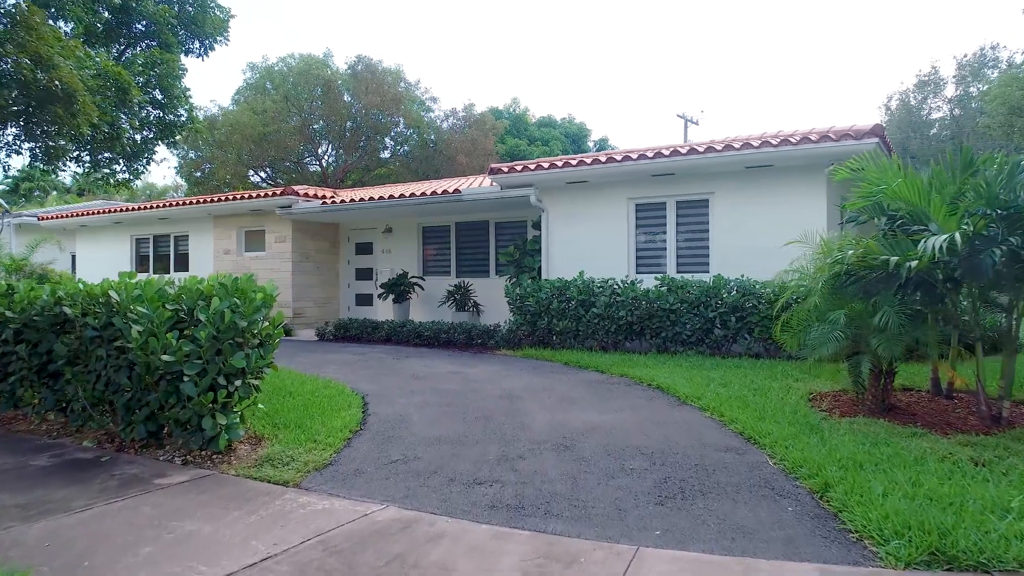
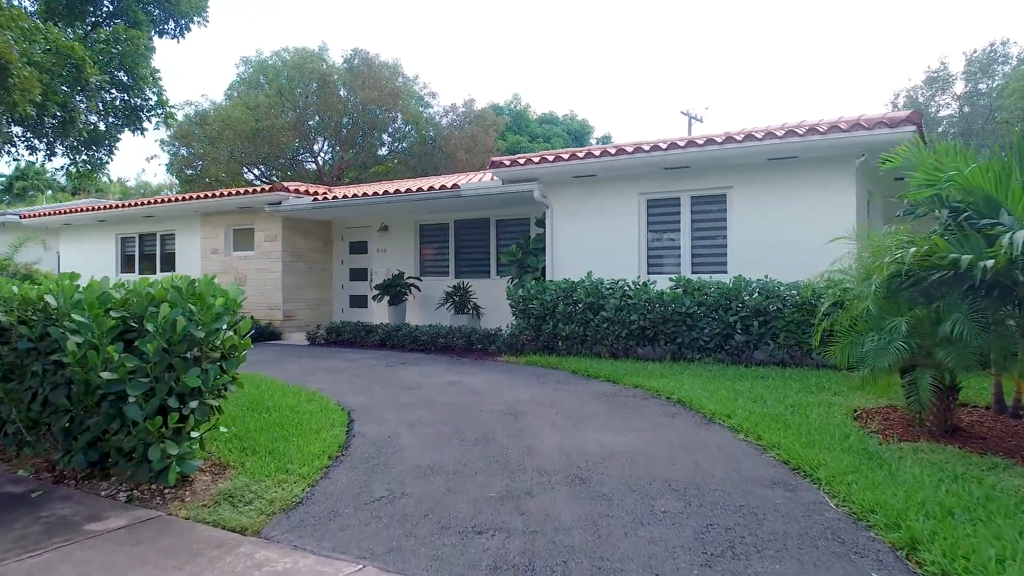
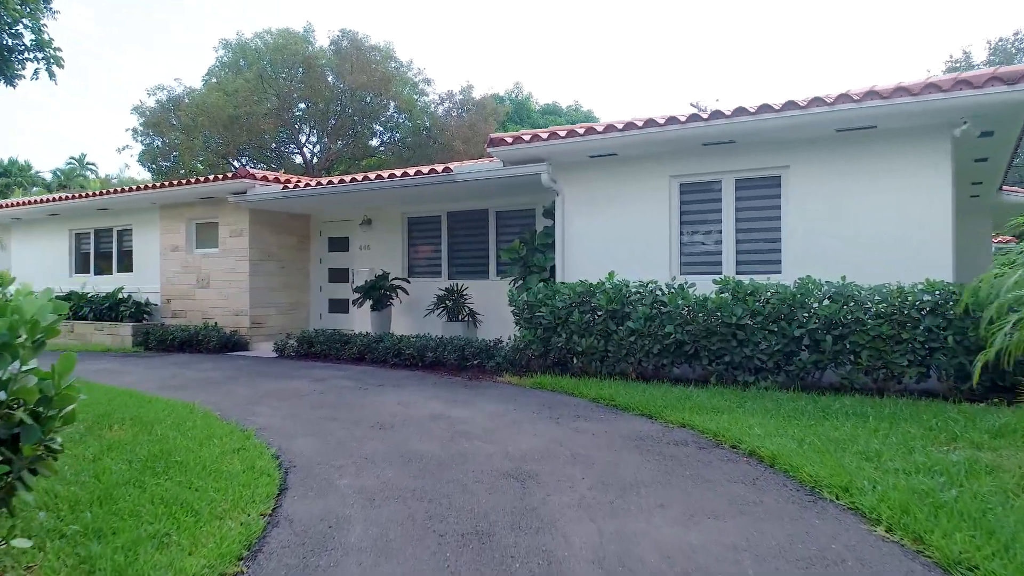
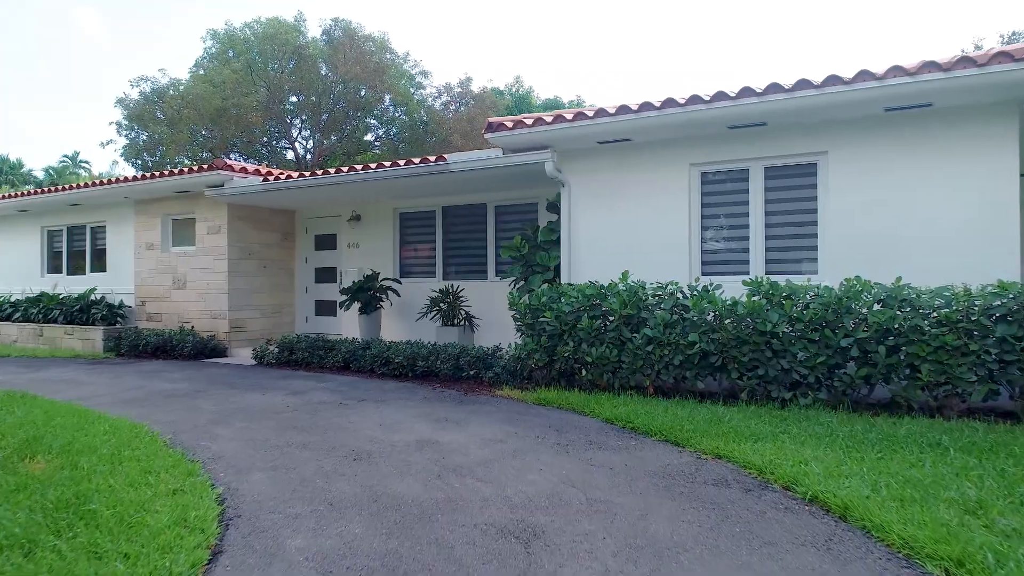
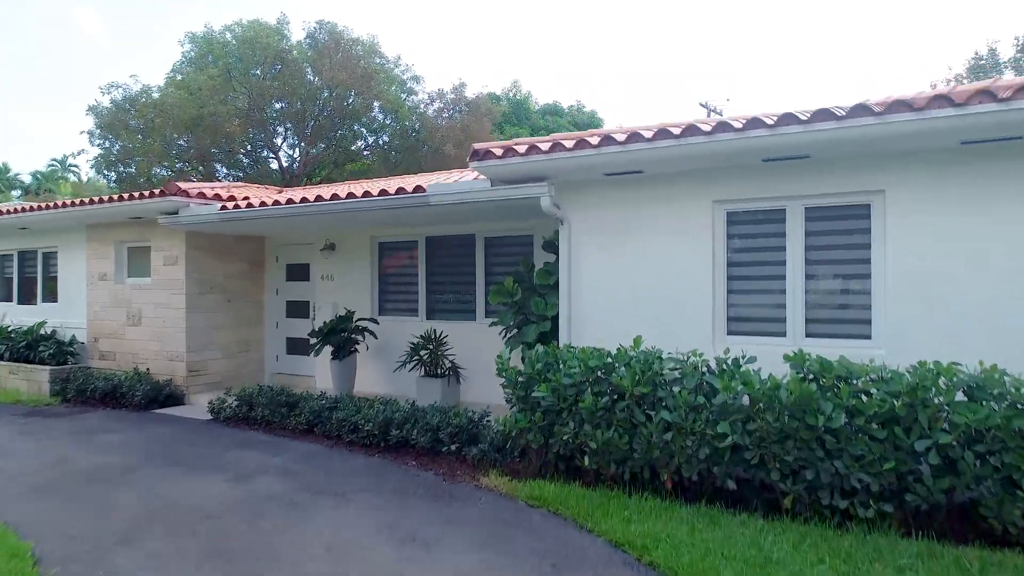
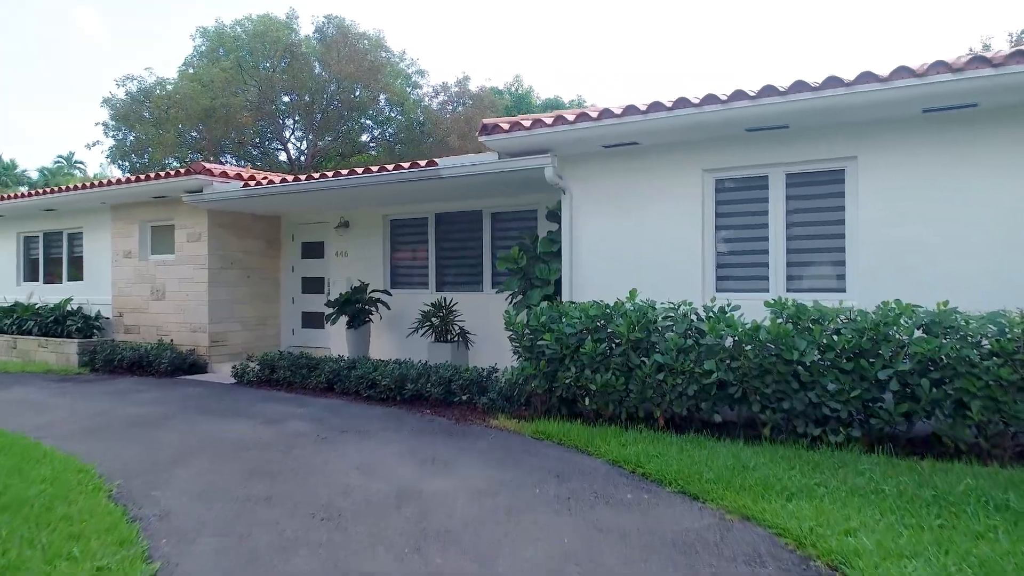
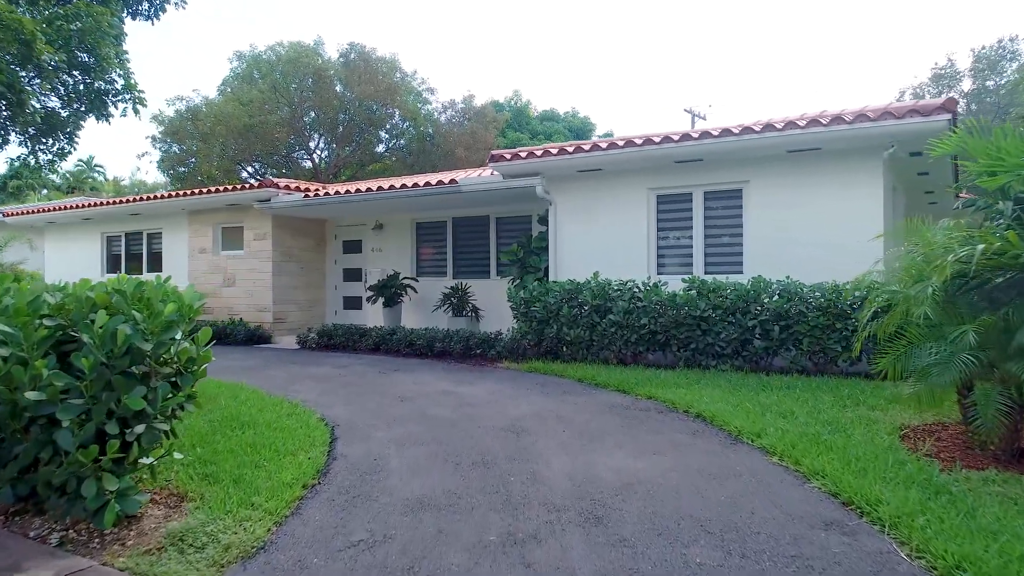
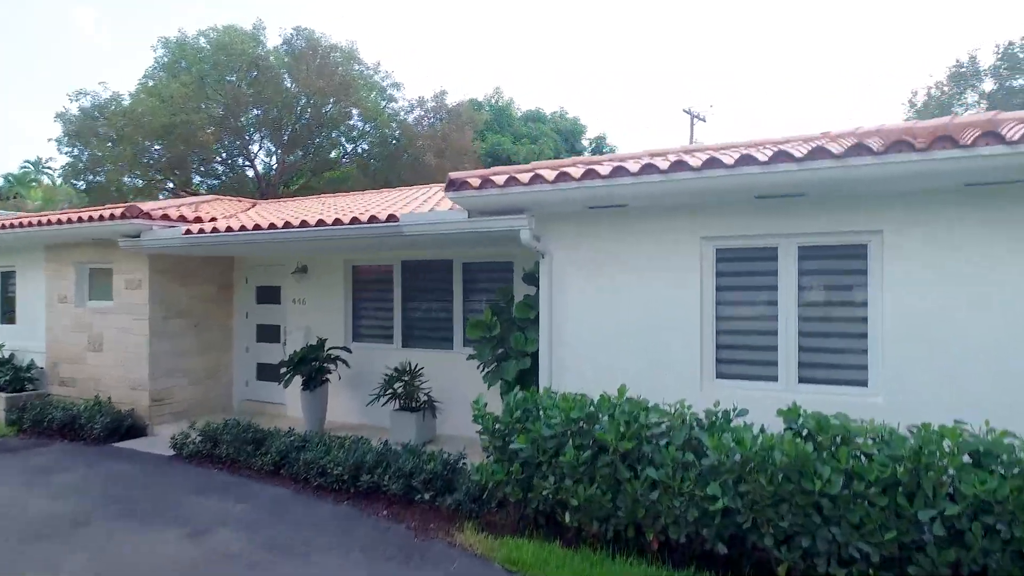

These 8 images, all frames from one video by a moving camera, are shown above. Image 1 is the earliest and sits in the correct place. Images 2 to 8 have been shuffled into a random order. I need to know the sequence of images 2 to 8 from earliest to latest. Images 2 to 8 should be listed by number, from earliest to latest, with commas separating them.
2, 7, 3, 4, 6, 5, 8
